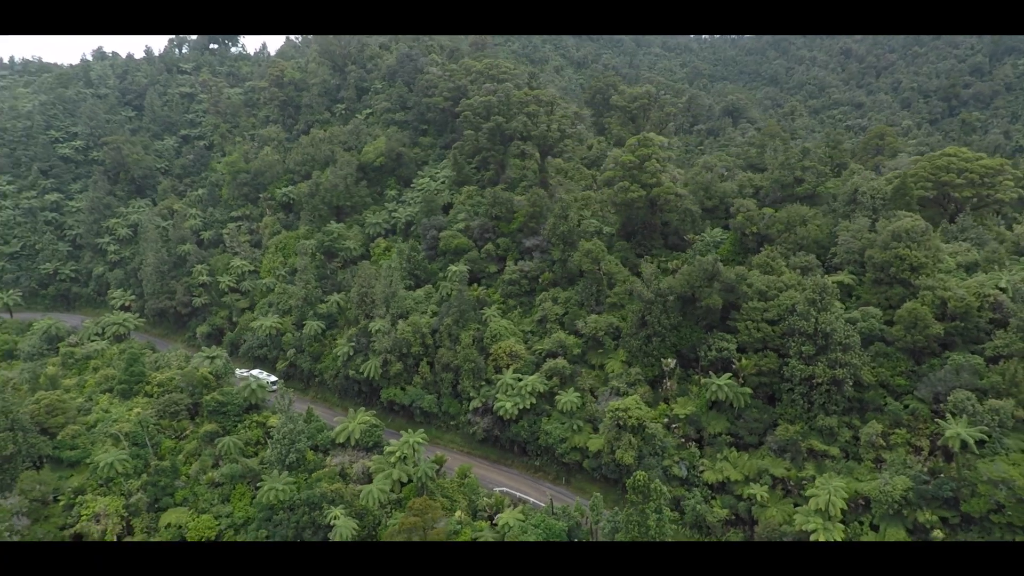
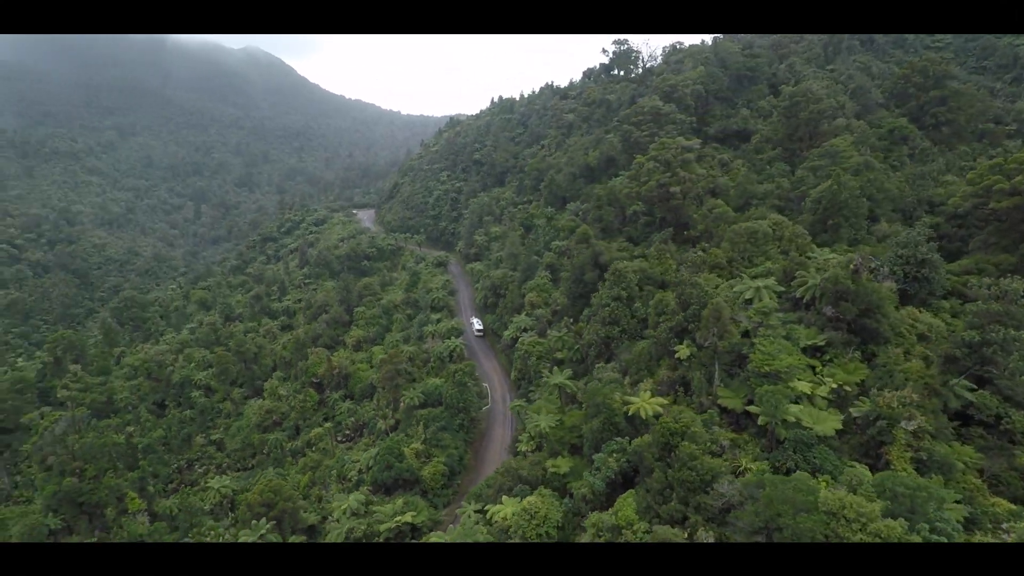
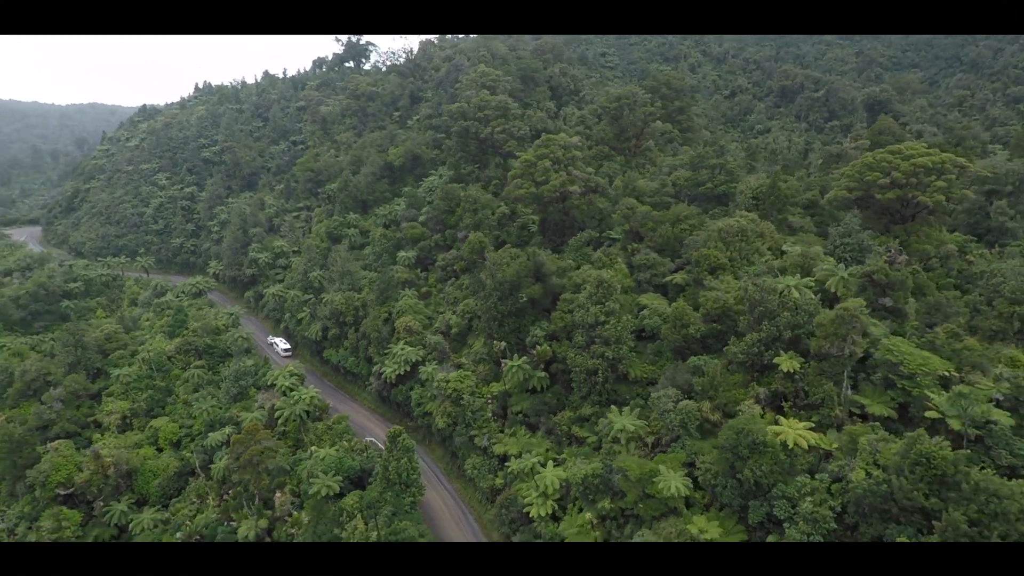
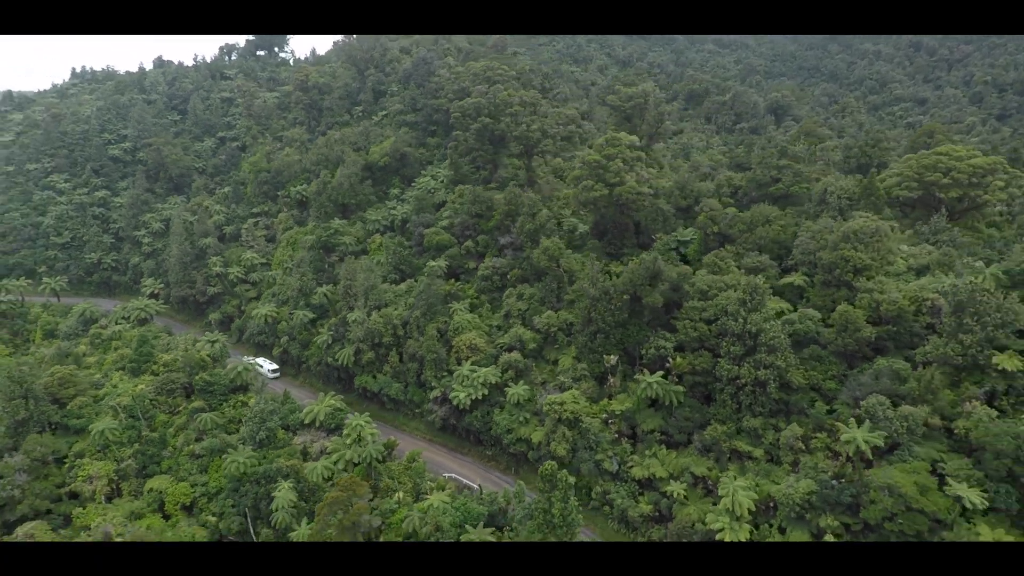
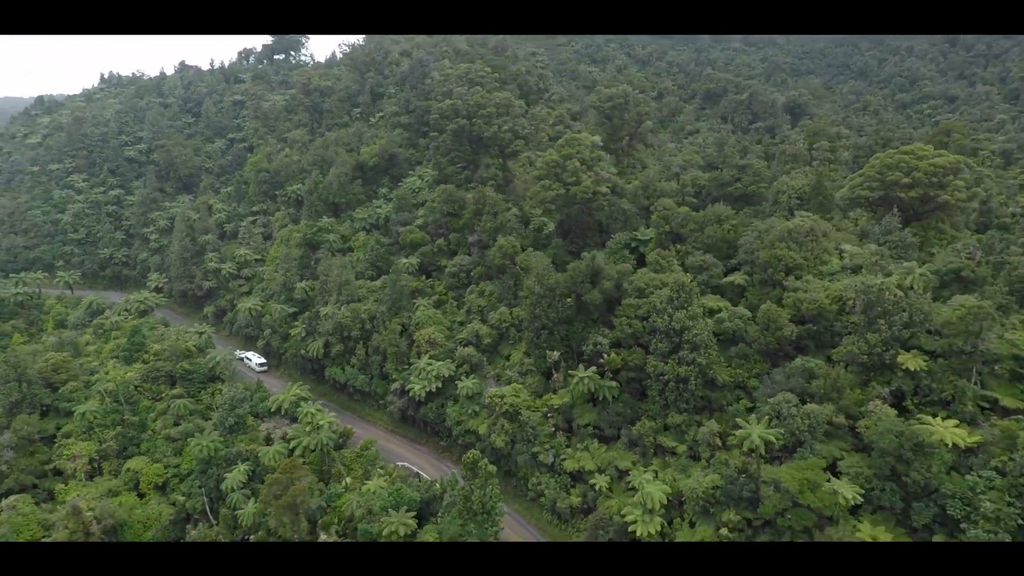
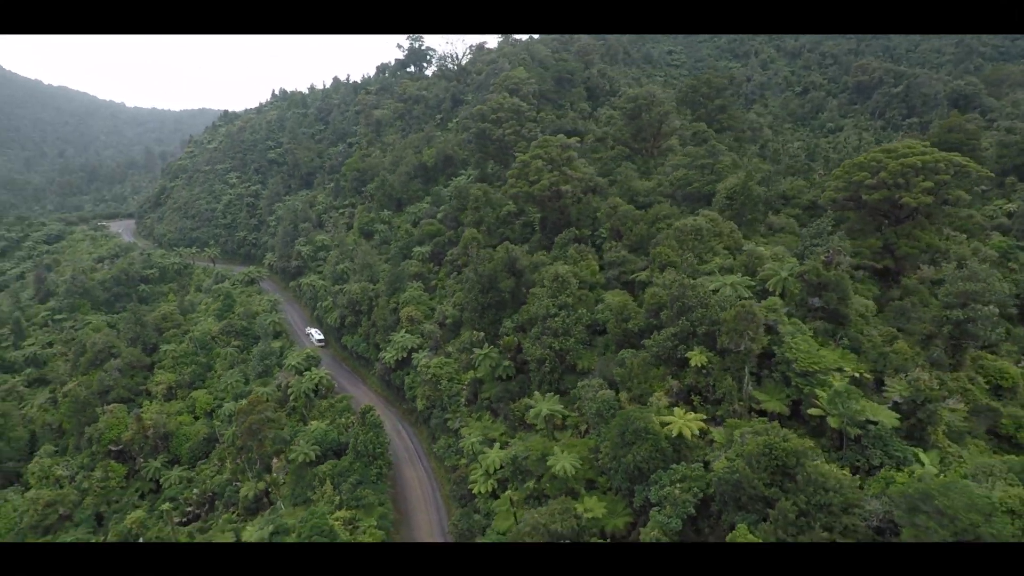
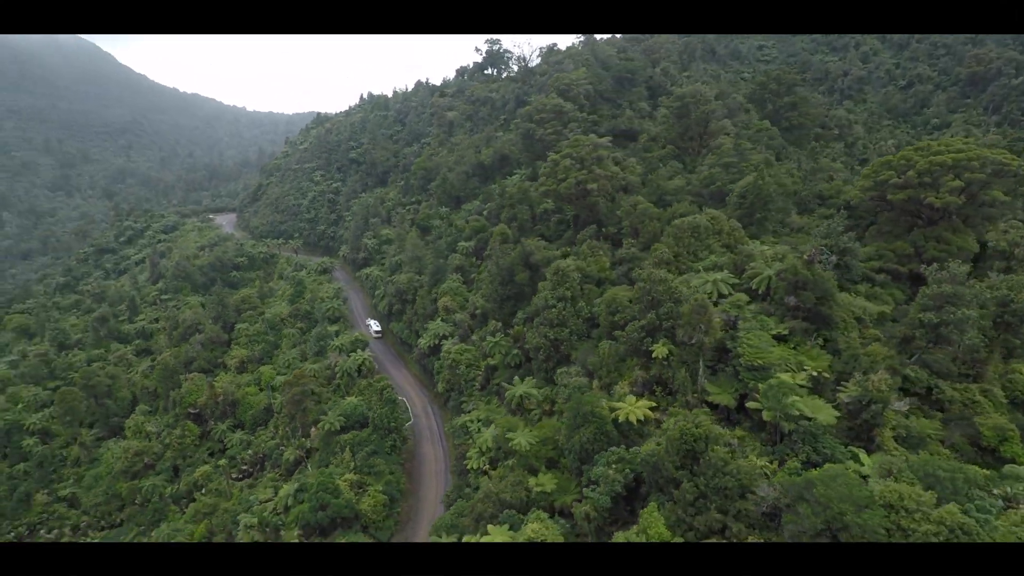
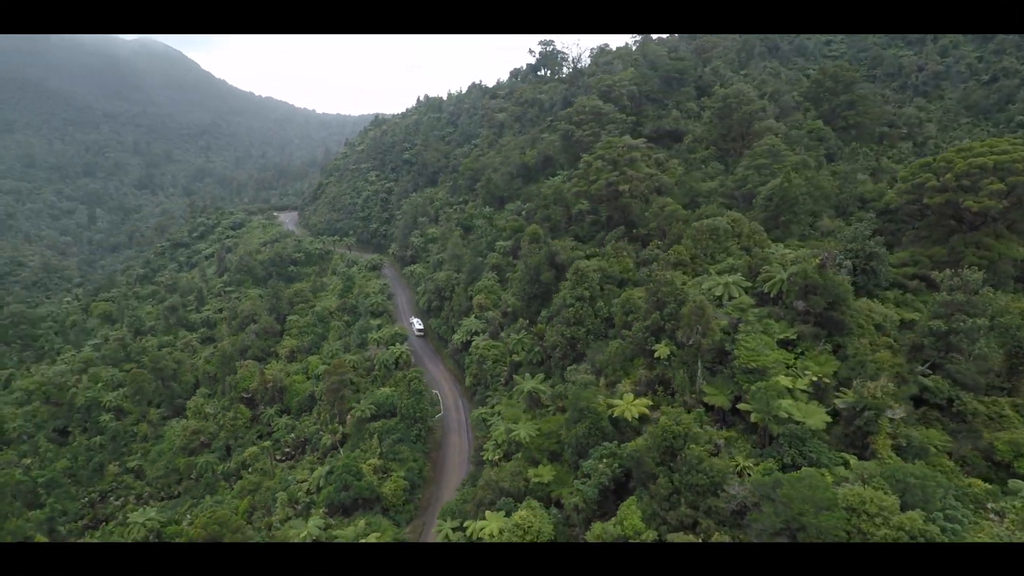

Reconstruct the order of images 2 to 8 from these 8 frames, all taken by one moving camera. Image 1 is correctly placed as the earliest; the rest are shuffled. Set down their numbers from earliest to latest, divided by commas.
4, 5, 3, 6, 7, 8, 2
